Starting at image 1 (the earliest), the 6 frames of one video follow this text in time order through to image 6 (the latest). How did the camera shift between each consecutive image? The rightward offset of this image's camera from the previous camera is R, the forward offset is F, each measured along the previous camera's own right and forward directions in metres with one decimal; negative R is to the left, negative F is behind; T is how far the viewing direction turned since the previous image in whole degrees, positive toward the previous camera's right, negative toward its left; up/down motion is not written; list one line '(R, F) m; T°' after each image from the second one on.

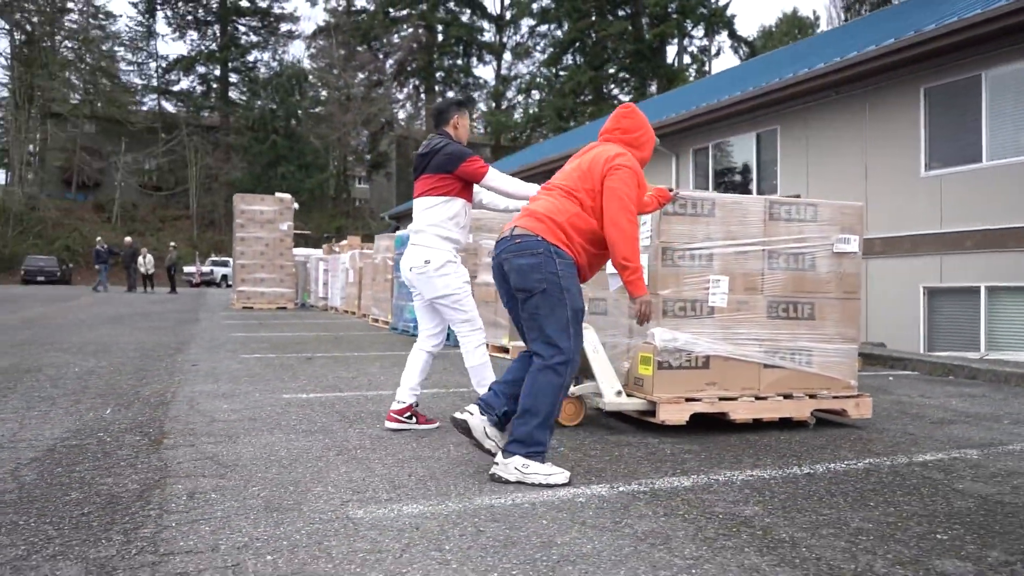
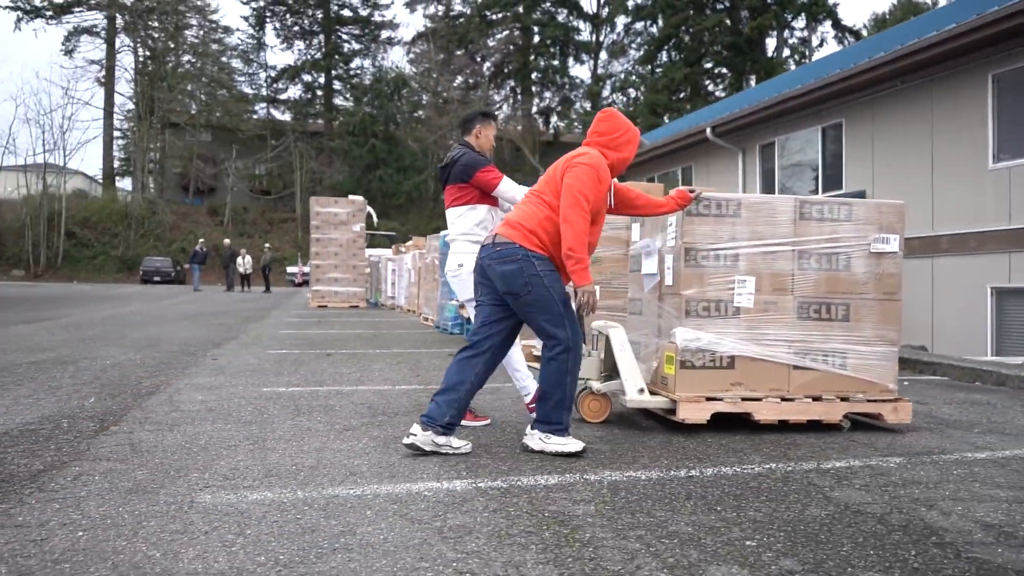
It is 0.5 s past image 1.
(+1.1, 0.0) m; -8°
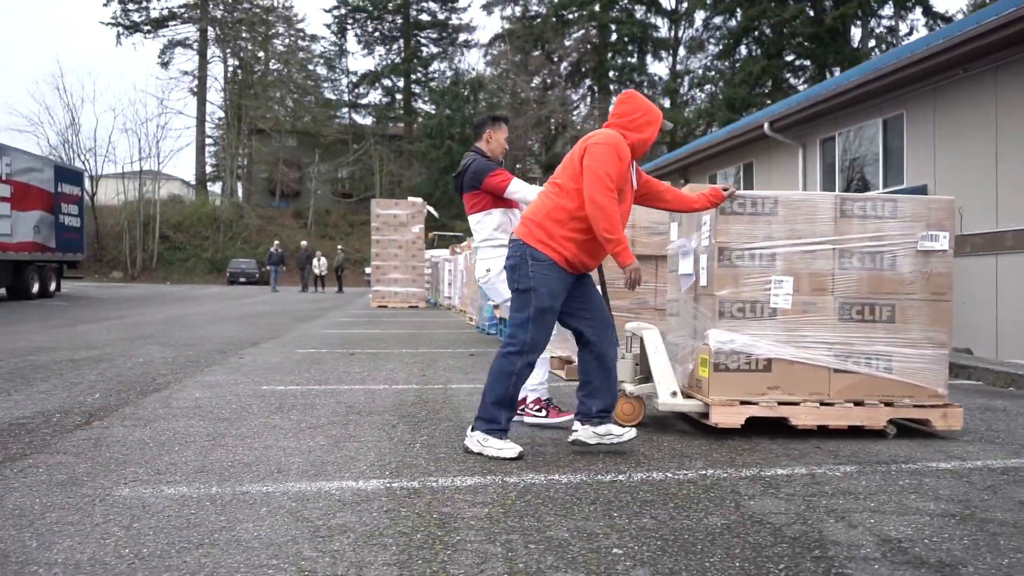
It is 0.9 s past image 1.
(+0.8, 0.0) m; -6°
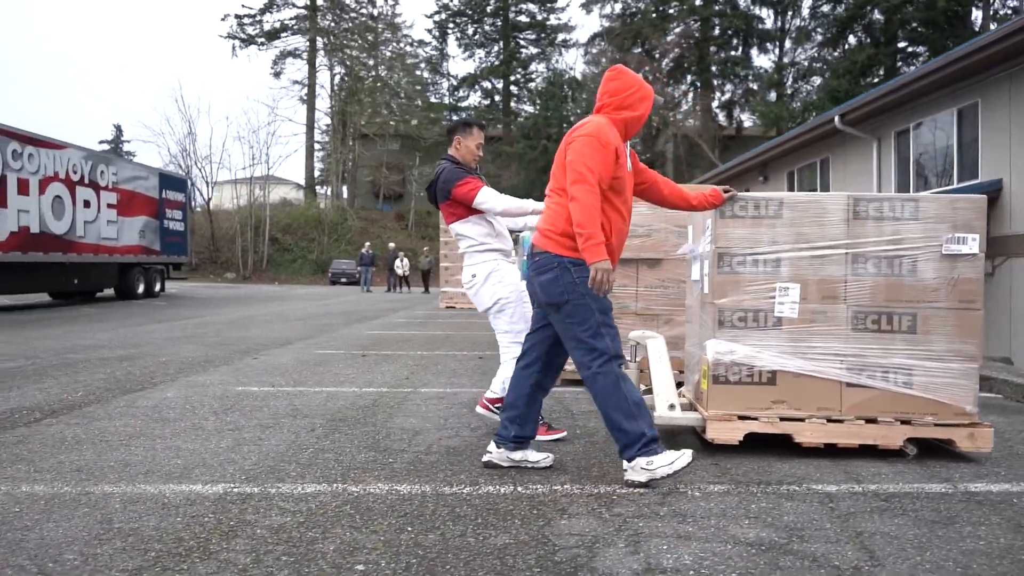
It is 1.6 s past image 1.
(+1.3, +0.1) m; -8°
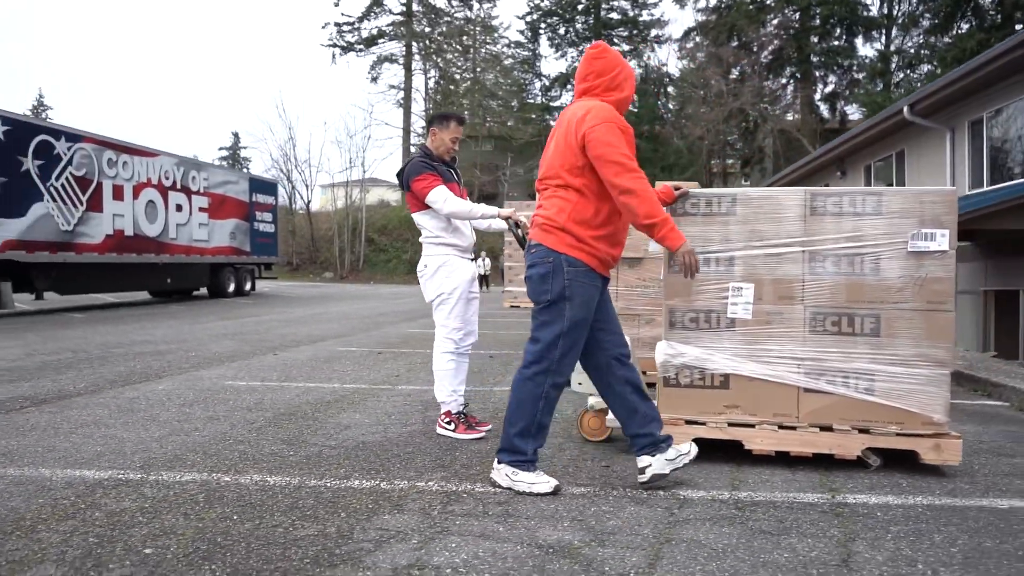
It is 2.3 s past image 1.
(+1.2, 0.0) m; -7°
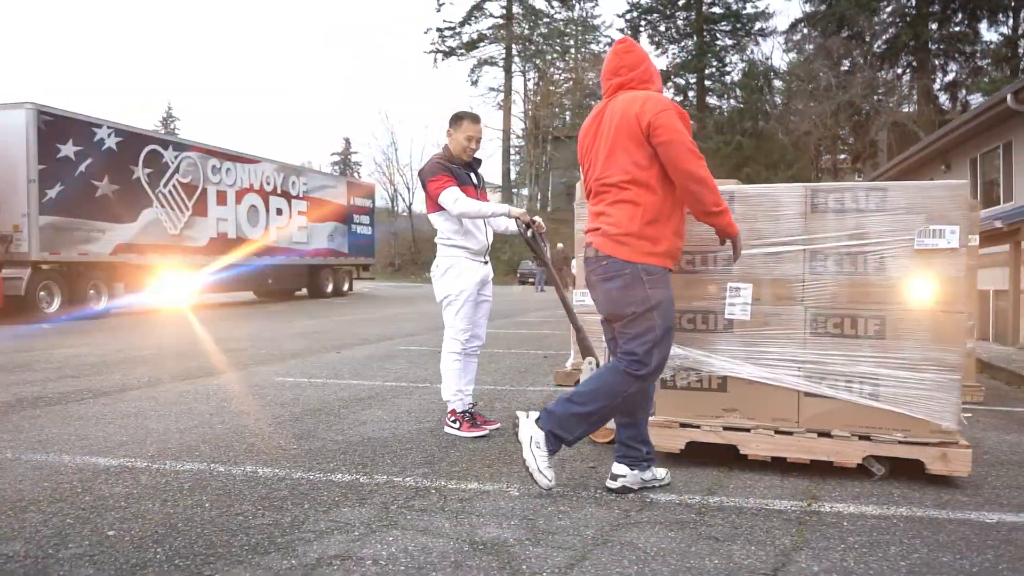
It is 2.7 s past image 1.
(+0.6, 0.0) m; -7°
